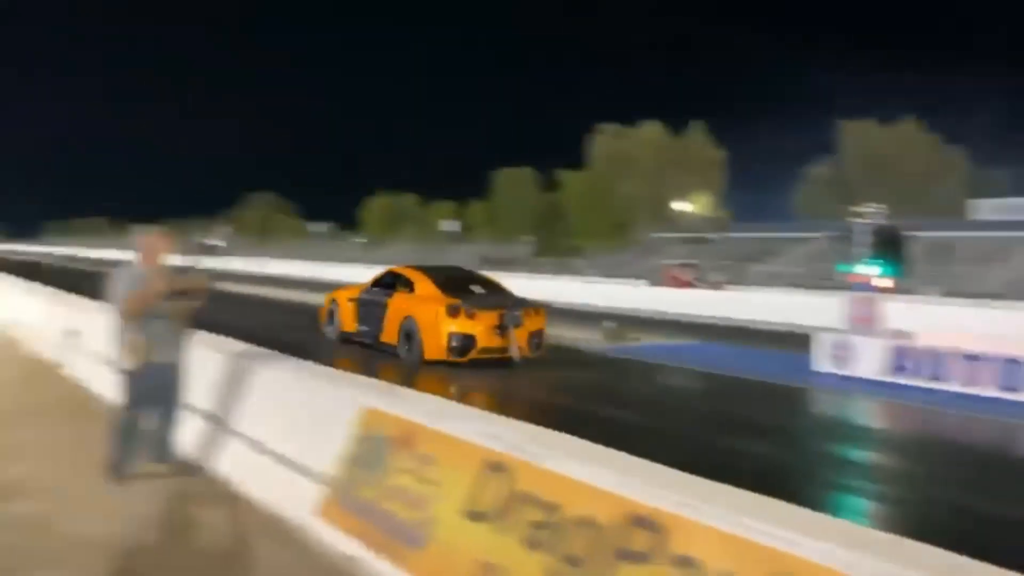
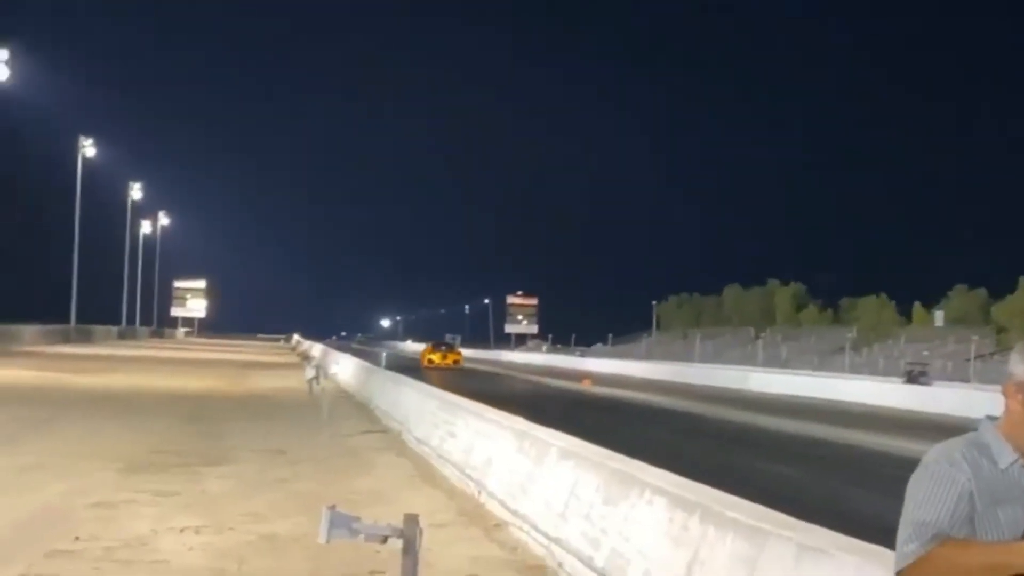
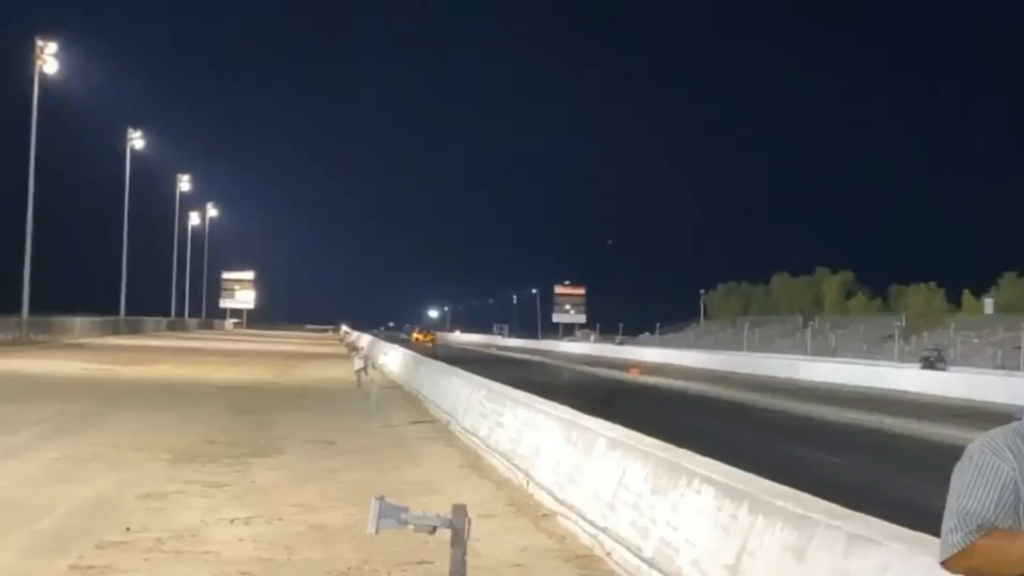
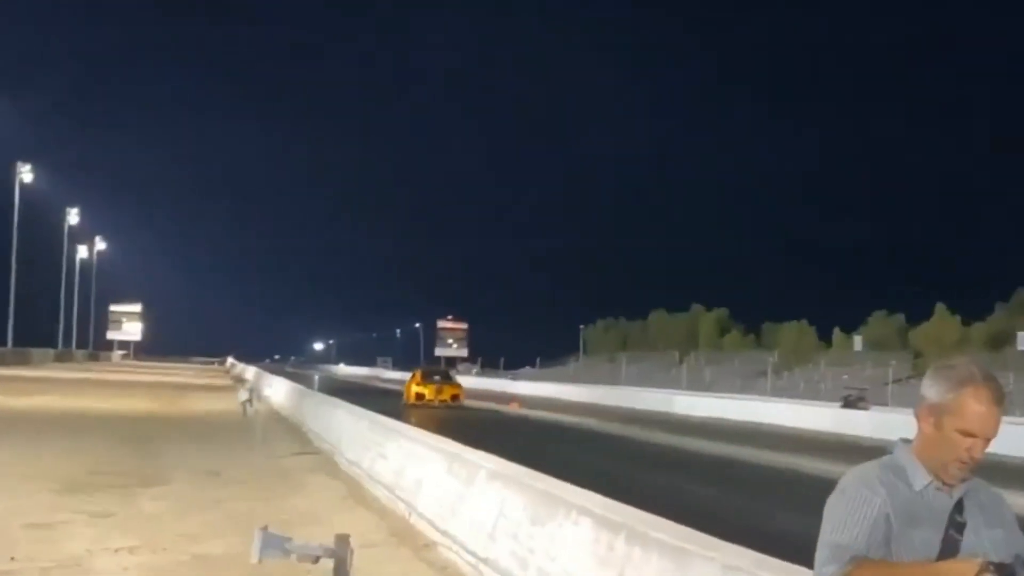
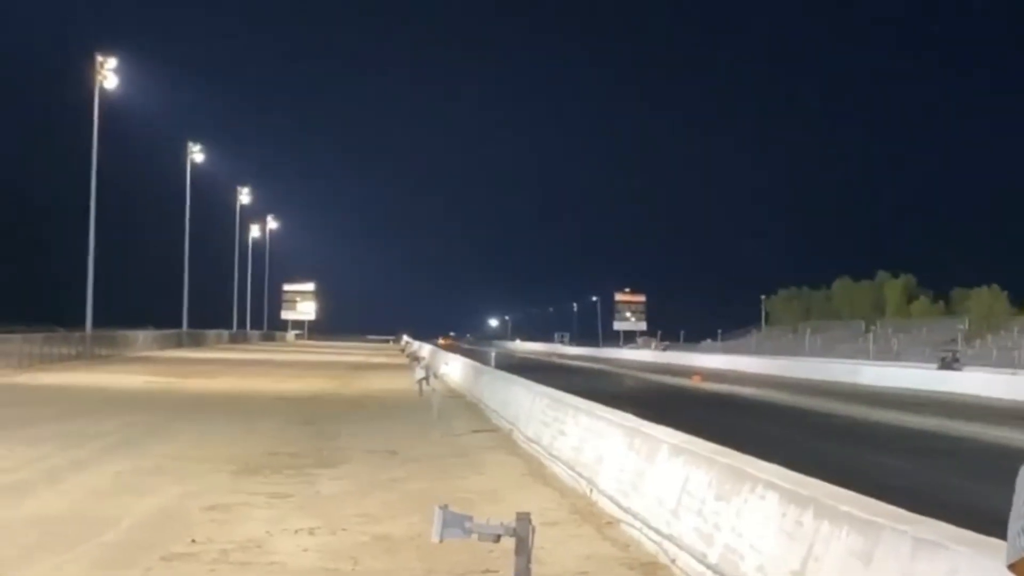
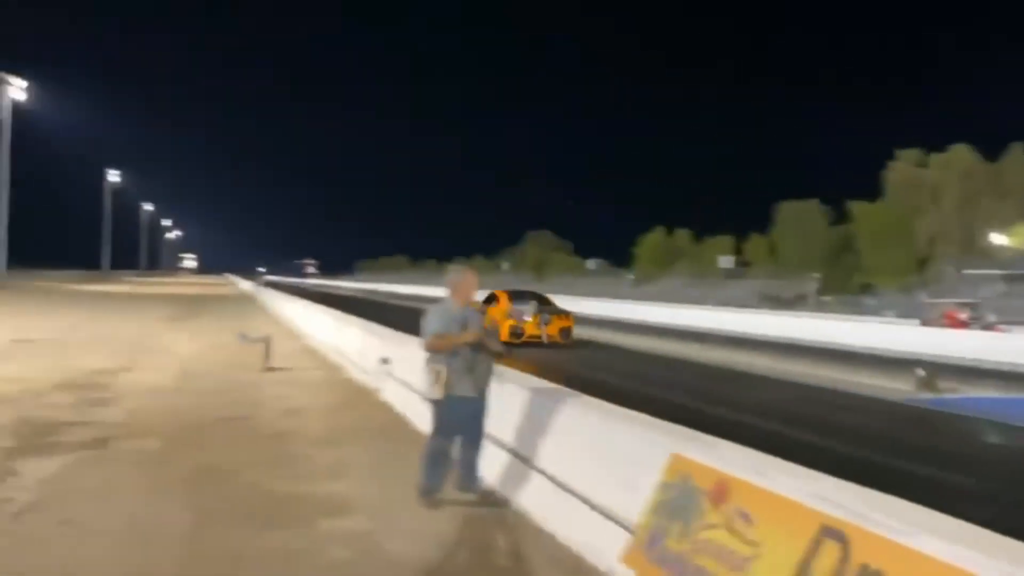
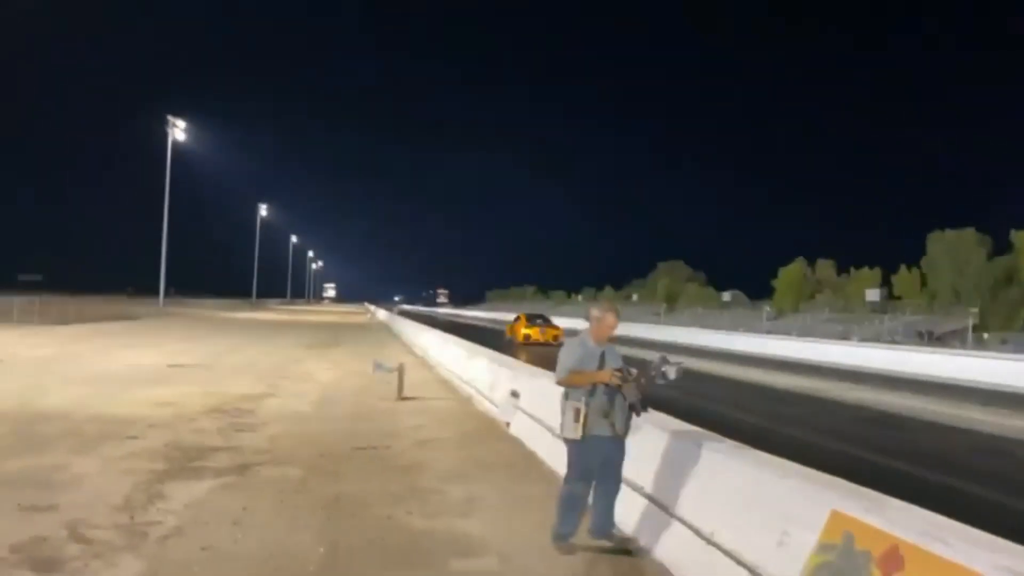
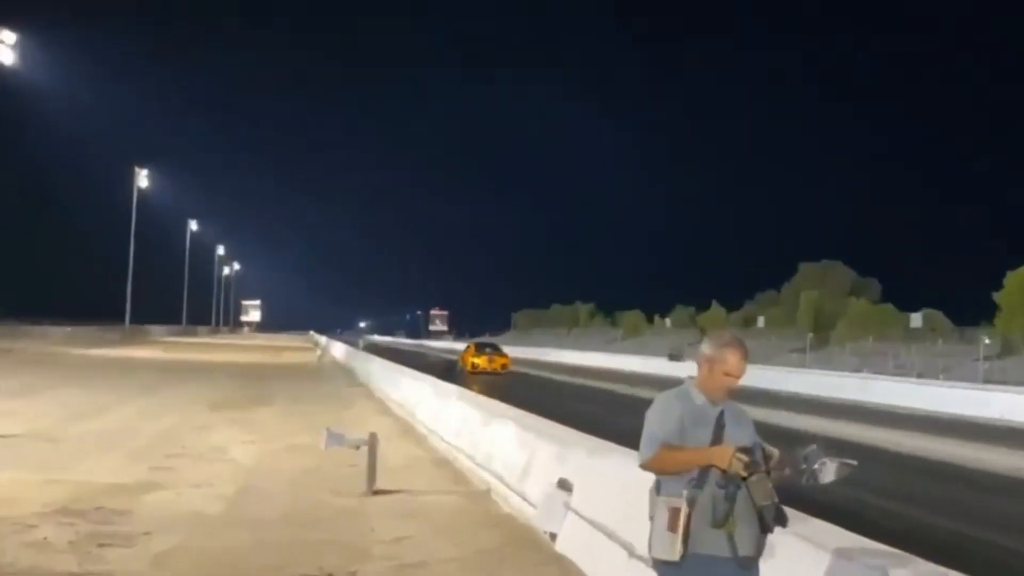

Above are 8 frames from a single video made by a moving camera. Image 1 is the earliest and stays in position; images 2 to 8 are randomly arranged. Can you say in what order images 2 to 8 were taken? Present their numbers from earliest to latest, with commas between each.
6, 7, 8, 4, 2, 3, 5
